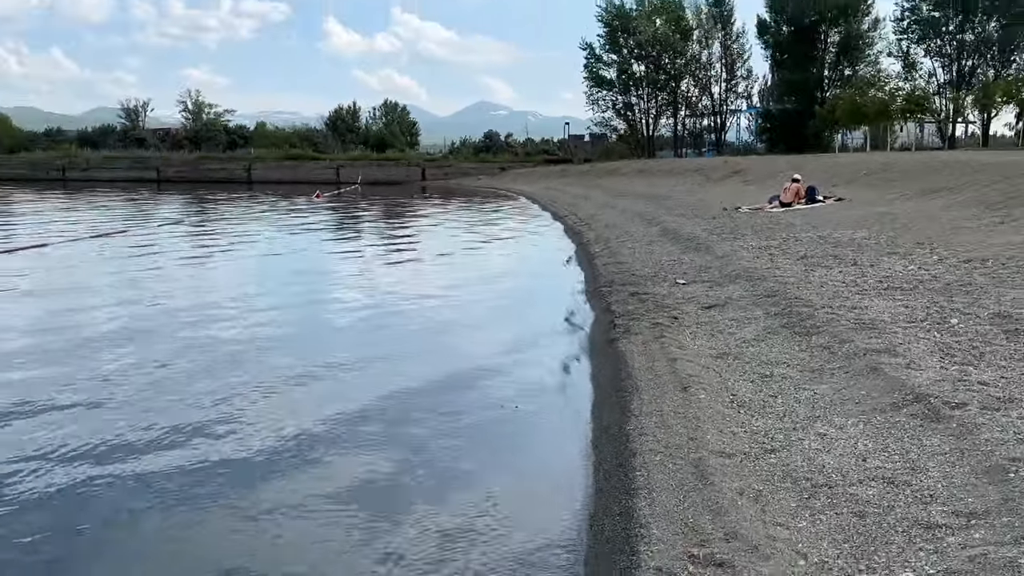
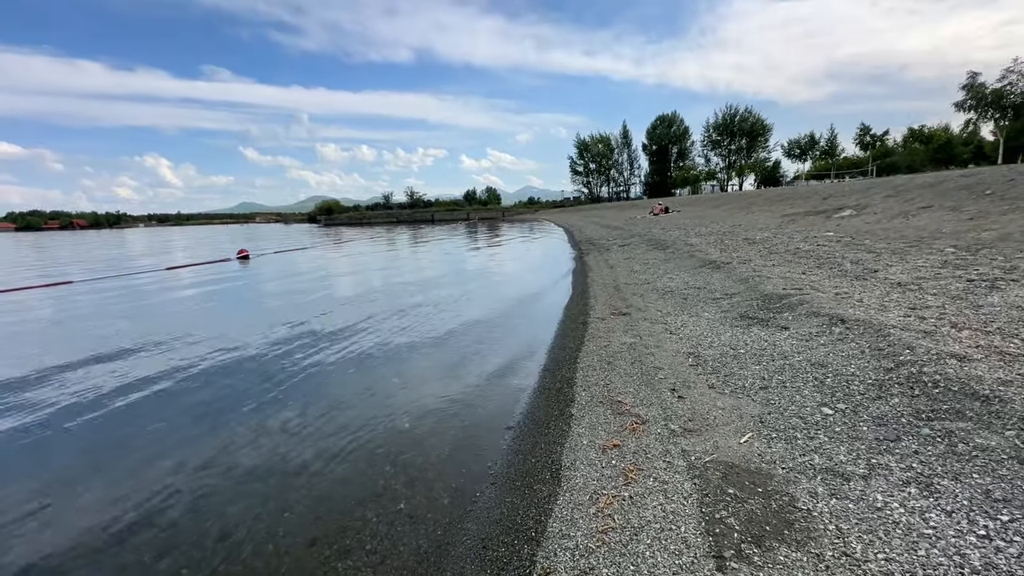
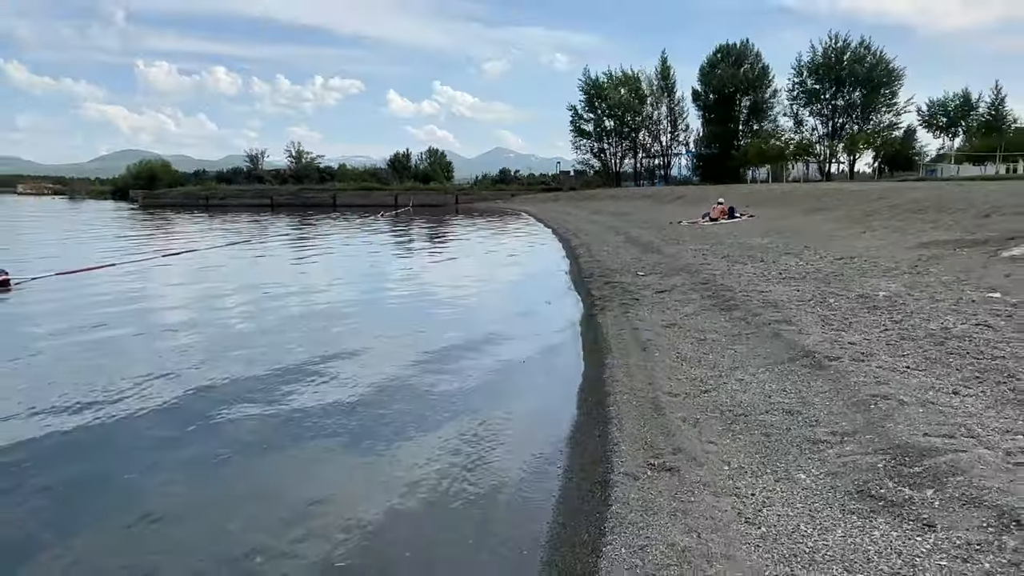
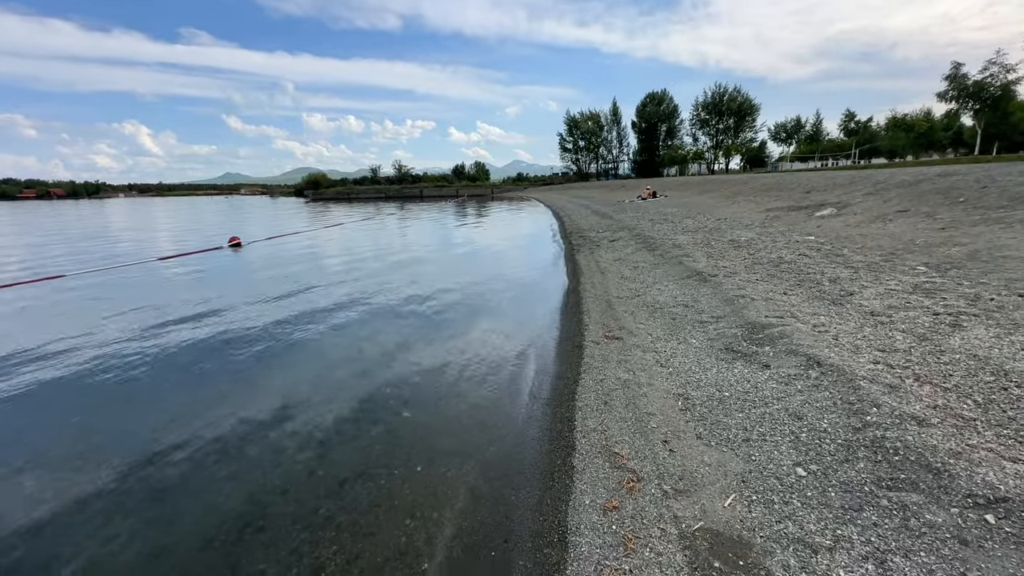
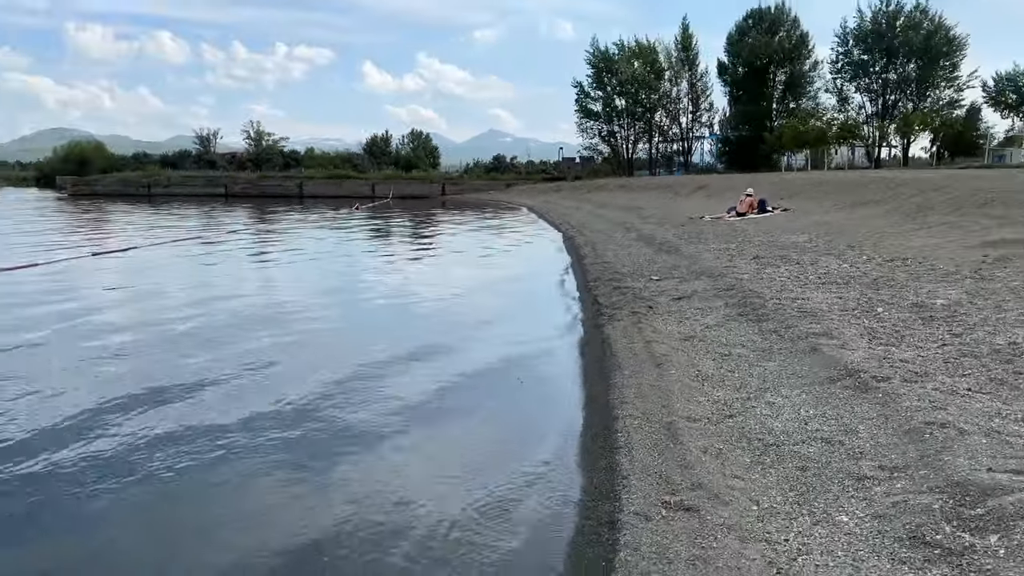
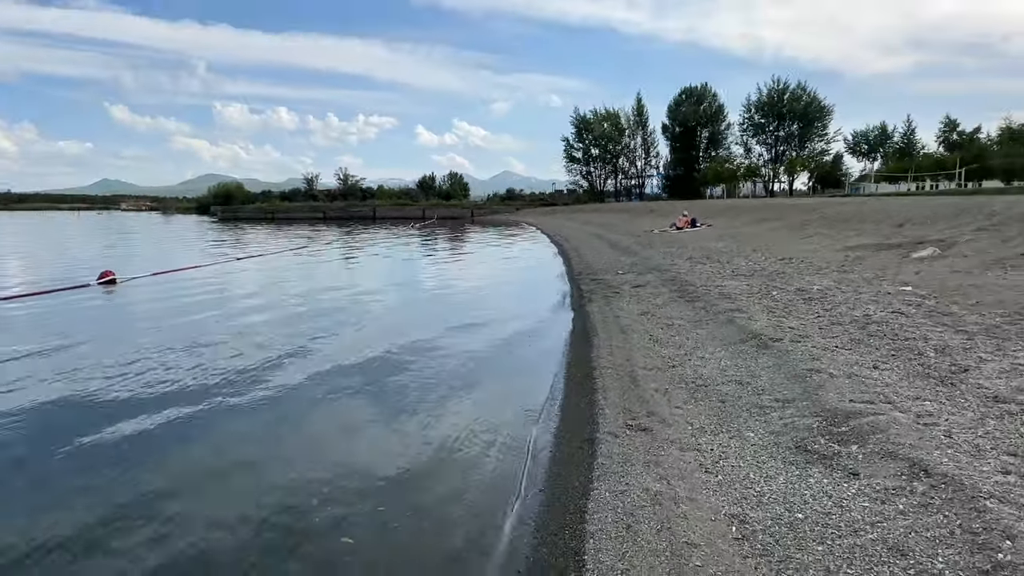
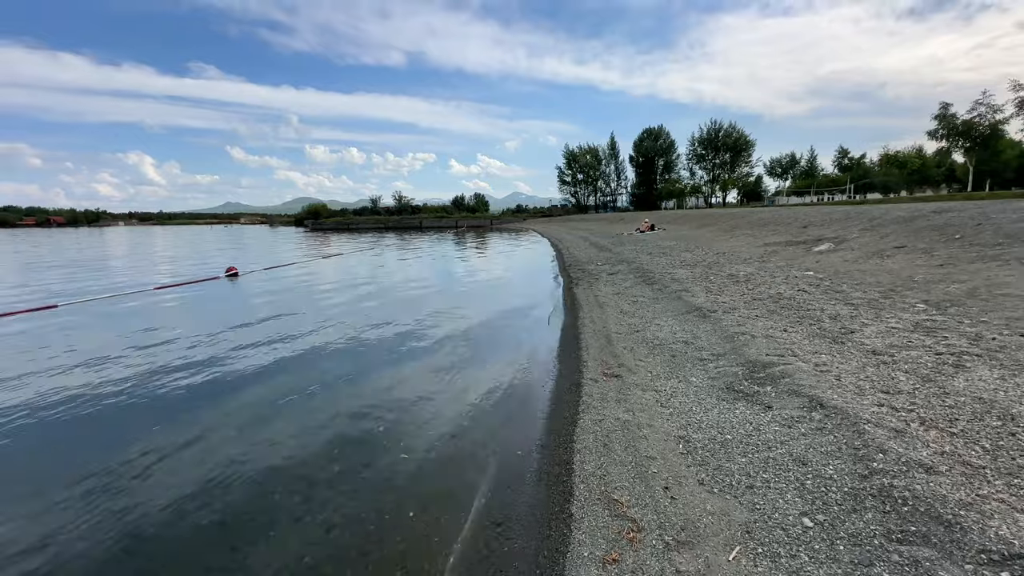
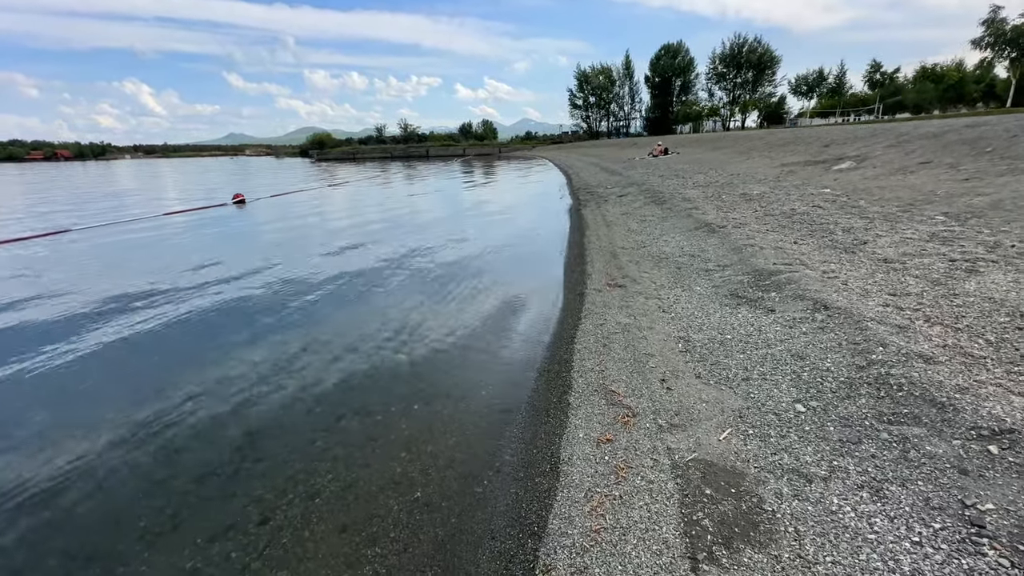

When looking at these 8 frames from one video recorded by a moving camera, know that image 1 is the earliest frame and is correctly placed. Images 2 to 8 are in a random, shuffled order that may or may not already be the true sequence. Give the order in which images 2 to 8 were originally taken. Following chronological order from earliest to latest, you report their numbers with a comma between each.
5, 3, 6, 7, 4, 8, 2
